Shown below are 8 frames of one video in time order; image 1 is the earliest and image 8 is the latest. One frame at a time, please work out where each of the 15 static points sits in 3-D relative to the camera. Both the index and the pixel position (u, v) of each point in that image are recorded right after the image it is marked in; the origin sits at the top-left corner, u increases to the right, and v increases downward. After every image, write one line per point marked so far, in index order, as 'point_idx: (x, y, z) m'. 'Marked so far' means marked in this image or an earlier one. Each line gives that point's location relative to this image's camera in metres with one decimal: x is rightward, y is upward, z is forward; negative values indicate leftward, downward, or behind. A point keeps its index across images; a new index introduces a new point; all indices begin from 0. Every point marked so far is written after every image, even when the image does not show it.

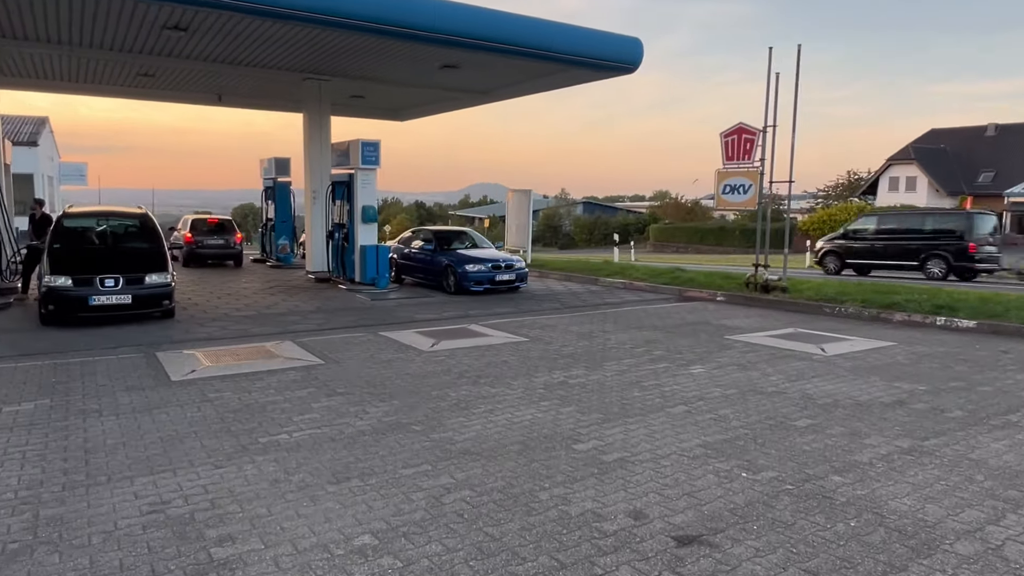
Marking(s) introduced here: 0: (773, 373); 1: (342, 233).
0: (+2.8, -0.9, +7.6) m
1: (-3.9, +1.3, +16.4) m
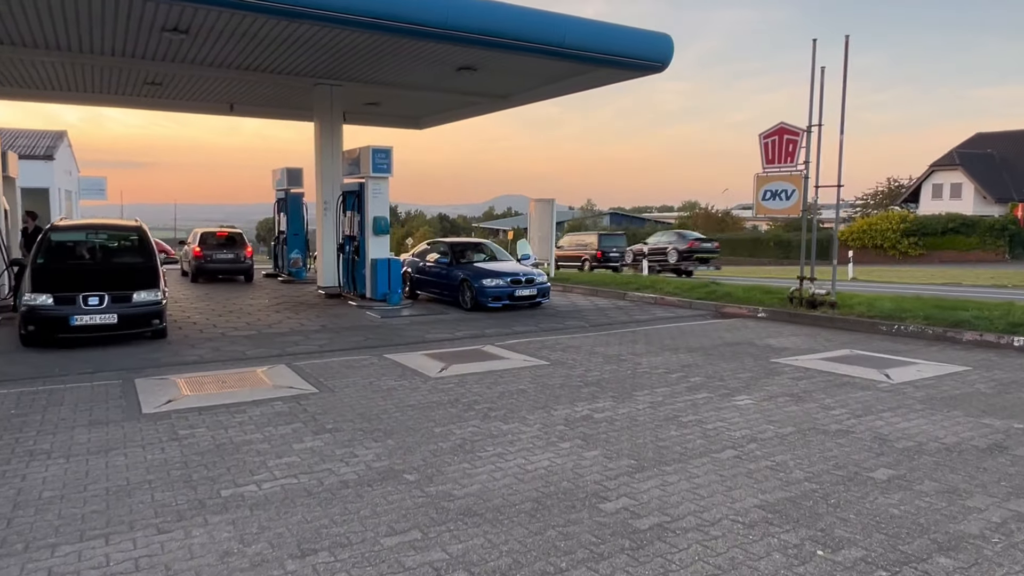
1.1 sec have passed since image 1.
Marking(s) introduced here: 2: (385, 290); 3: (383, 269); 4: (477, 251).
0: (+2.9, -1.1, +6.5) m
1: (-3.5, +0.9, +15.5) m
2: (-2.6, 0.0, +14.8) m
3: (-2.7, +0.4, +14.8) m
4: (-0.8, +0.8, +15.5) m
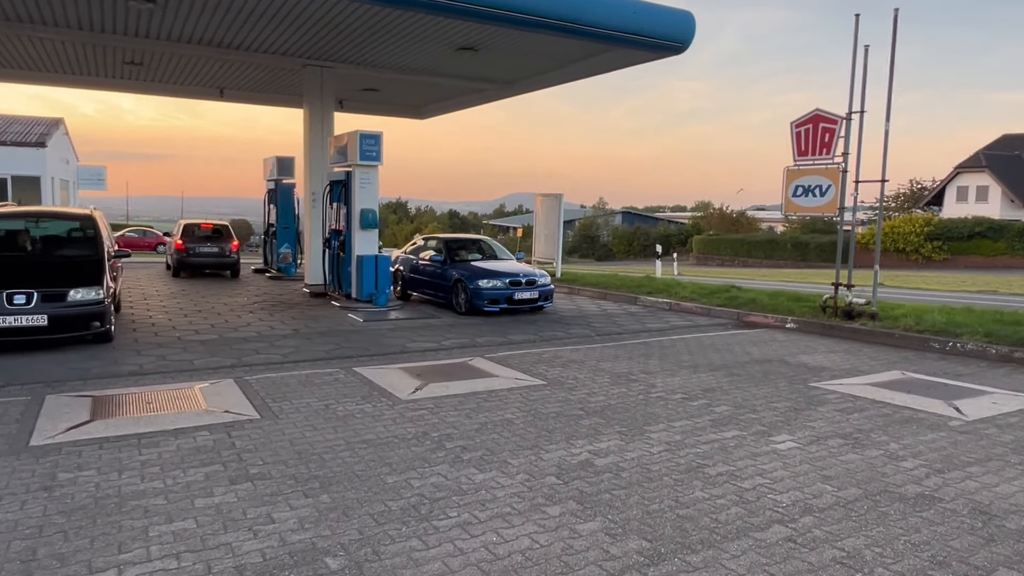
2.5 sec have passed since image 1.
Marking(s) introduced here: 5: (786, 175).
0: (+2.8, -1.2, +5.1) m
1: (-3.5, +1.0, +14.2) m
2: (-2.6, 0.0, +13.5) m
3: (-2.7, +0.4, +13.4) m
4: (-0.7, +0.7, +14.1) m
5: (+4.5, +1.9, +11.9) m
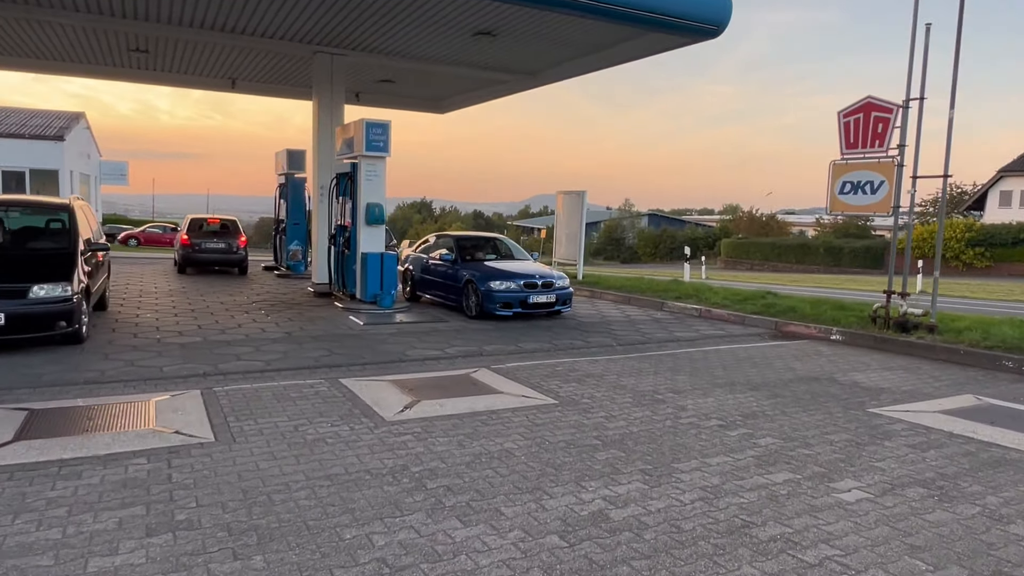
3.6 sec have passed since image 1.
0: (+2.7, -1.2, +4.0) m
1: (-3.2, +1.0, +13.3) m
2: (-2.4, 0.0, +12.5) m
3: (-2.4, +0.4, +12.5) m
4: (-0.4, +0.7, +13.1) m
5: (+4.8, +1.8, +10.7) m
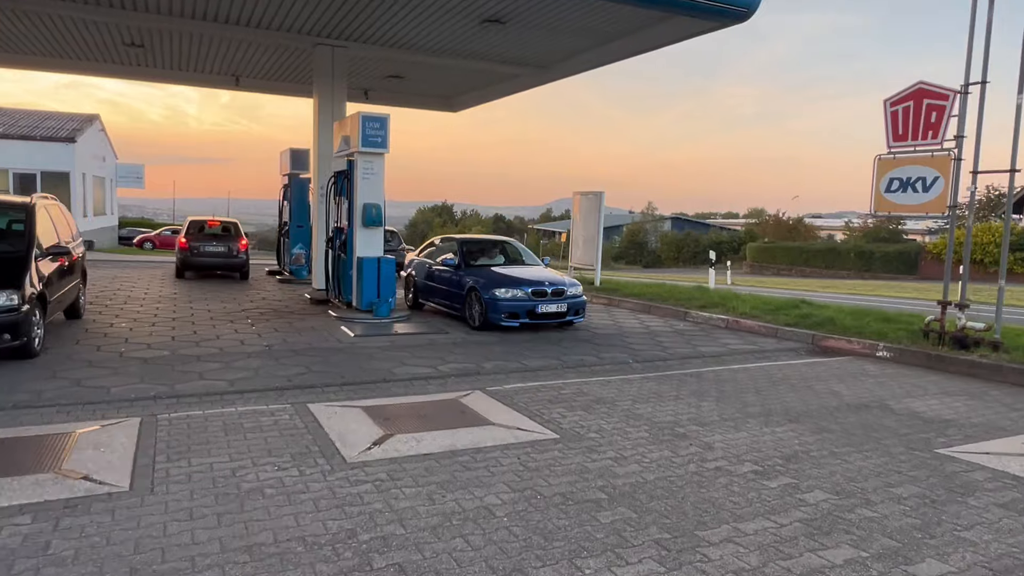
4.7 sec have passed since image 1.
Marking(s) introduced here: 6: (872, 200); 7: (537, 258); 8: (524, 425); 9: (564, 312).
0: (+2.6, -1.3, +2.8) m
1: (-3.0, +0.8, +12.3) m
2: (-2.2, -0.2, +11.6) m
3: (-2.3, +0.3, +11.5) m
4: (-0.3, +0.6, +12.1) m
5: (+4.8, +1.6, +9.5) m
6: (+4.5, +1.2, +9.0) m
7: (+0.5, +0.5, +12.4) m
8: (+0.1, -1.1, +5.9) m
9: (+0.8, -0.3, +10.6) m
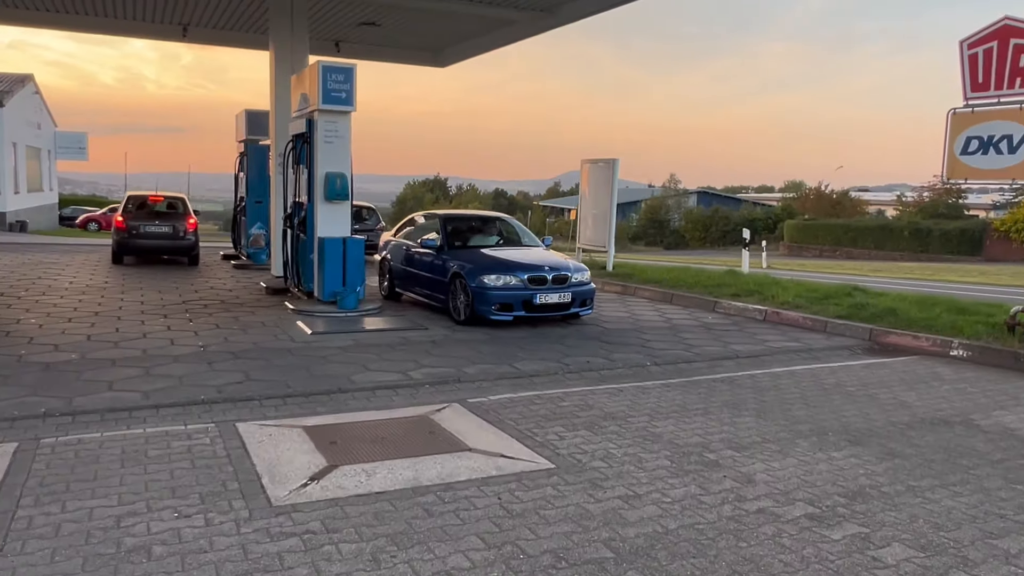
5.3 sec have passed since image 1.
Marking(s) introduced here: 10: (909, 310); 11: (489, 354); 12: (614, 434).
0: (+2.7, -1.3, +1.4) m
1: (-3.2, +1.0, +10.7) m
2: (-2.4, 0.0, +9.9) m
3: (-2.4, +0.4, +9.8) m
4: (-0.5, +0.8, +10.5) m
5: (+4.7, +1.8, +8.1) m
6: (+4.4, +1.3, +7.5) m
7: (+0.3, +0.7, +10.9) m
8: (+0.1, -1.0, +4.3) m
9: (+0.6, -0.2, +9.1) m
10: (+4.6, -0.3, +8.7) m
11: (-0.2, -0.7, +7.4) m
12: (+0.7, -1.0, +4.9) m
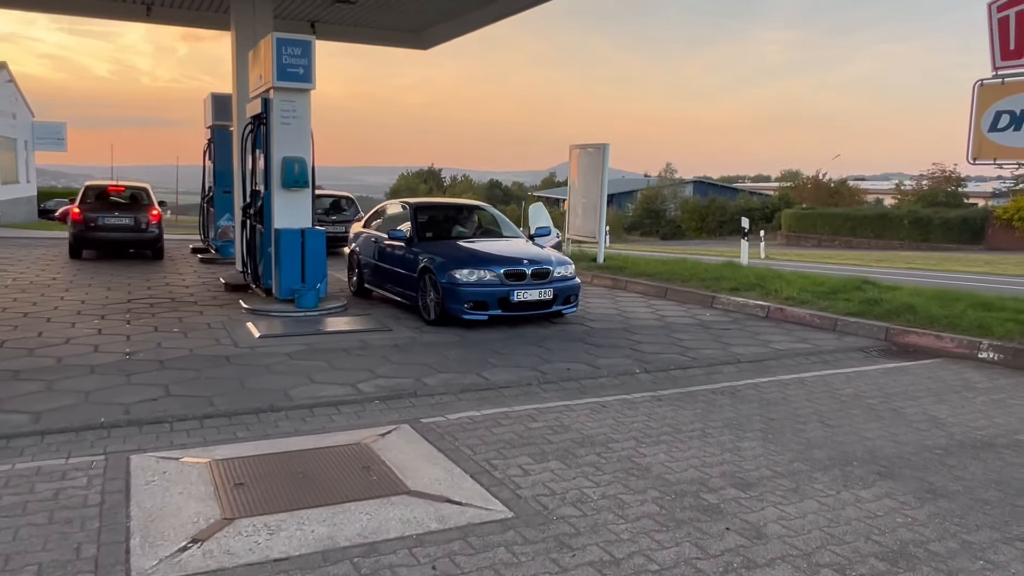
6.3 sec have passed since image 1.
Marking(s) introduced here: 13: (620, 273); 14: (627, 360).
0: (+2.4, -1.3, +0.5) m
1: (-3.5, +1.1, +9.7) m
2: (-2.7, +0.1, +9.0) m
3: (-2.7, +0.5, +8.9) m
4: (-0.8, +0.8, +9.5) m
5: (+4.4, +1.9, +7.1) m
6: (+4.1, +1.4, +6.6) m
7: (0.0, +0.8, +9.9) m
8: (-0.2, -1.0, +3.4) m
9: (+0.3, -0.1, +8.2) m
10: (+4.3, -0.2, +7.8) m
11: (-0.5, -0.6, +6.5) m
12: (+0.5, -1.0, +4.0) m
13: (+1.5, +0.2, +12.0) m
14: (+1.0, -0.6, +6.5) m
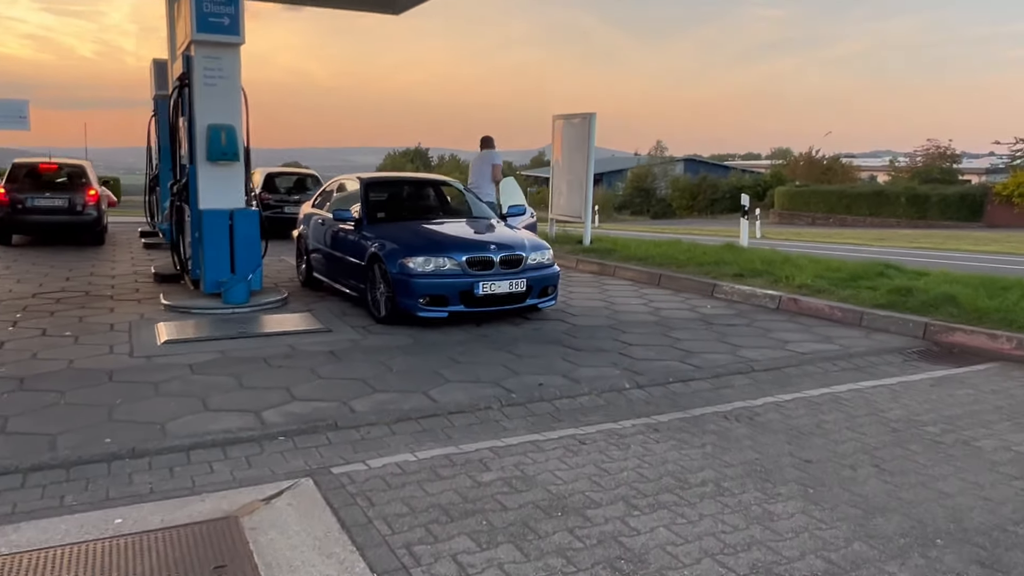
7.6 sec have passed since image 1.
0: (+2.2, -1.4, -0.8) m
1: (-3.8, +1.2, +8.4) m
2: (-3.0, +0.1, +7.7) m
3: (-3.0, +0.6, +7.6) m
4: (-1.1, +1.0, +8.2) m
5: (+4.1, +2.0, +5.8) m
6: (+3.8, +1.5, +5.3) m
7: (-0.4, +1.0, +8.6) m
8: (-0.4, -1.1, +2.2) m
9: (0.0, 0.0, +6.9) m
10: (+4.0, -0.1, +6.5) m
11: (-0.8, -0.6, +5.2) m
12: (+0.2, -1.0, +2.7) m
13: (+1.1, +0.4, +10.7) m
14: (+0.7, -0.6, +5.2) m
